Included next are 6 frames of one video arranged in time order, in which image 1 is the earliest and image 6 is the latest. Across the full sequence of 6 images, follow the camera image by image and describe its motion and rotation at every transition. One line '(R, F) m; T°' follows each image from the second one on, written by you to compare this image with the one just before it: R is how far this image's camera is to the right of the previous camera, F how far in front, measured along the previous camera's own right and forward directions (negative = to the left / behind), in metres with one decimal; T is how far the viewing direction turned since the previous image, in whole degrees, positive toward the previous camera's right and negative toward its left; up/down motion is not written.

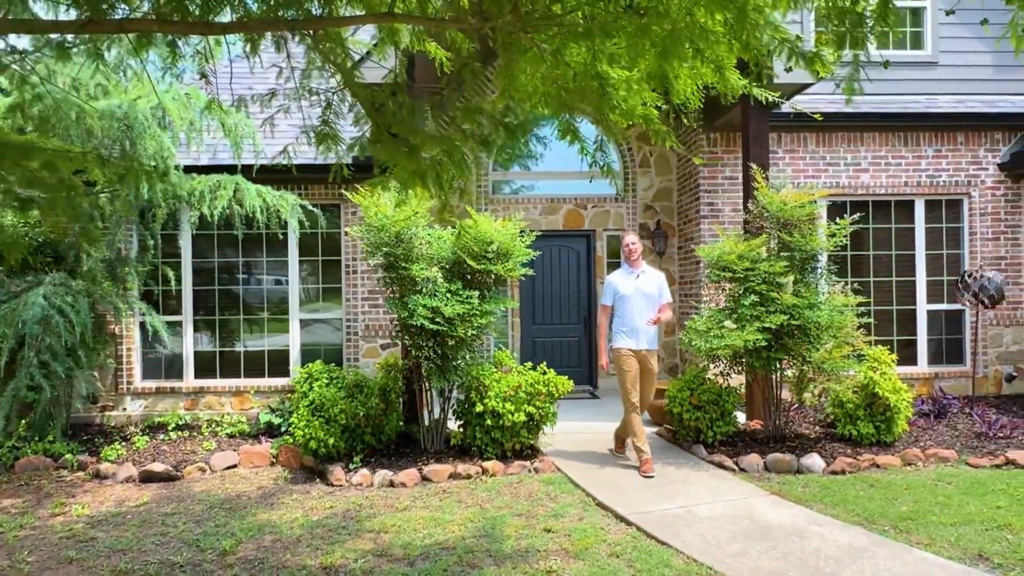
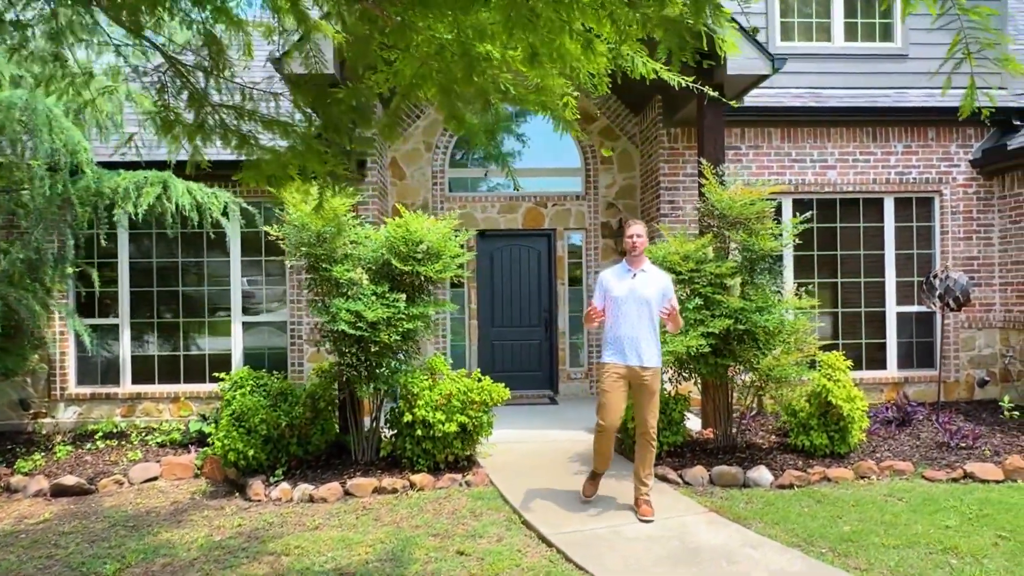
(+0.5, +0.3) m; 0°
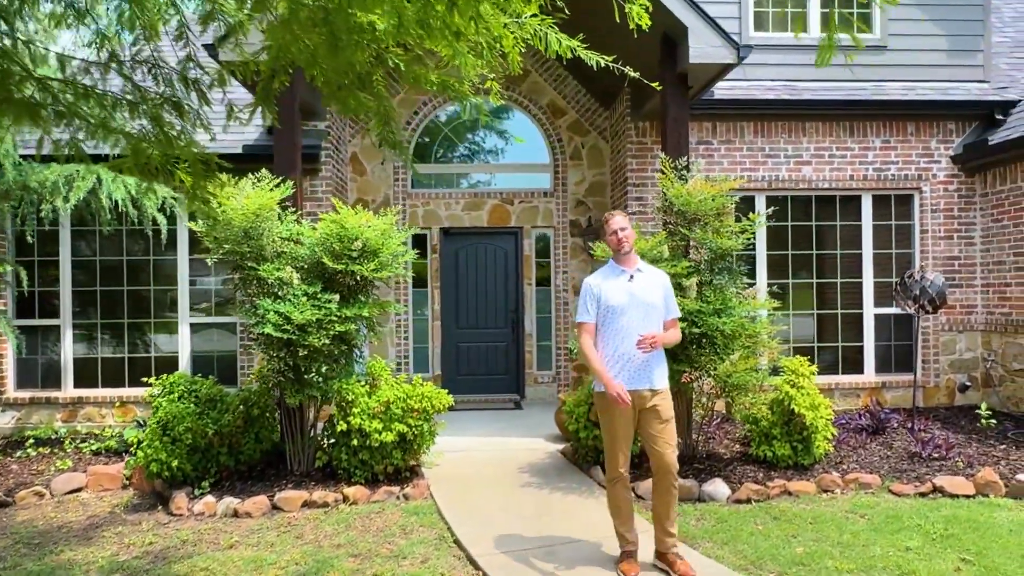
(+0.4, +0.3) m; 0°
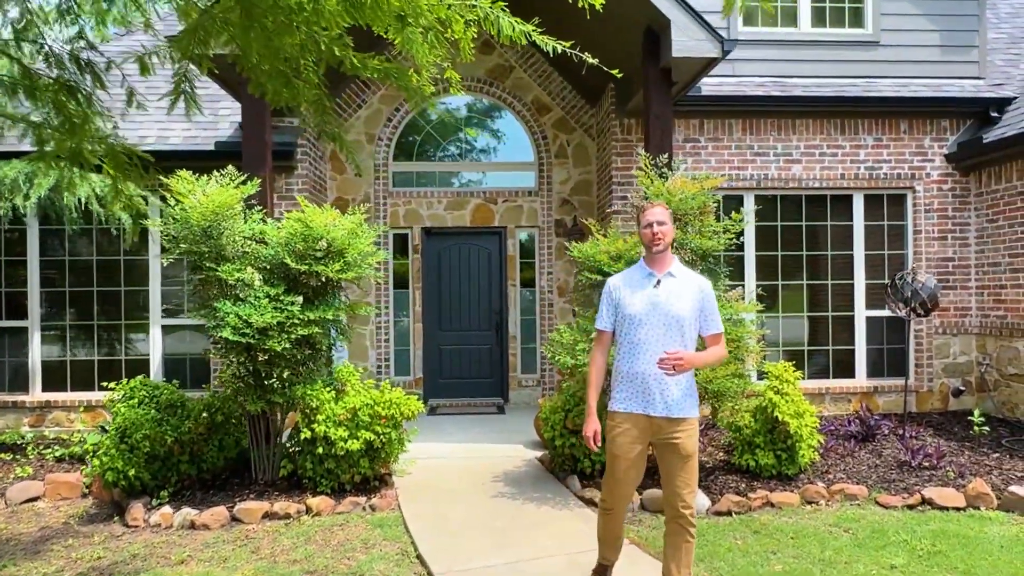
(+0.2, +0.2) m; 0°
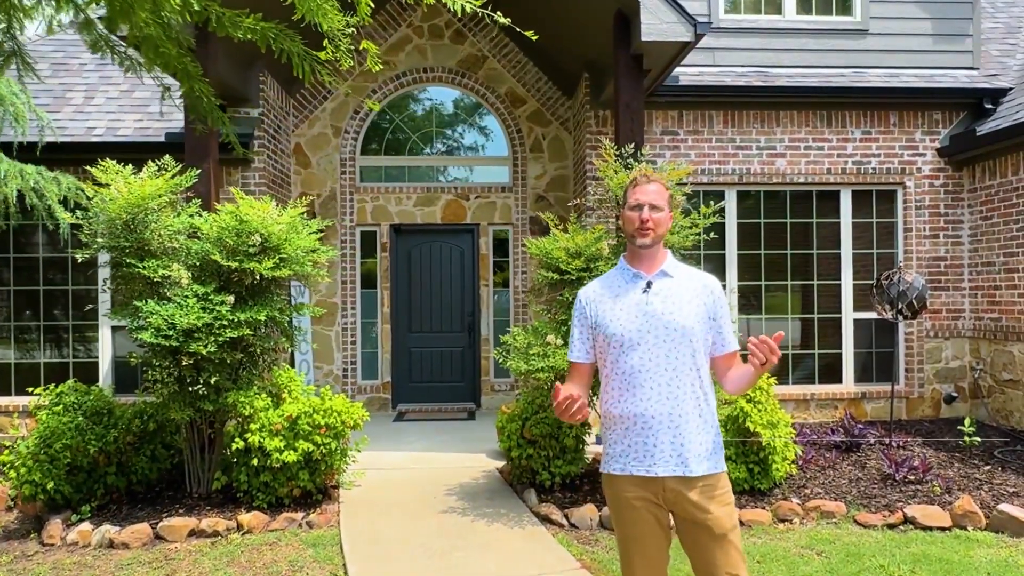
(+0.3, +0.4) m; 0°
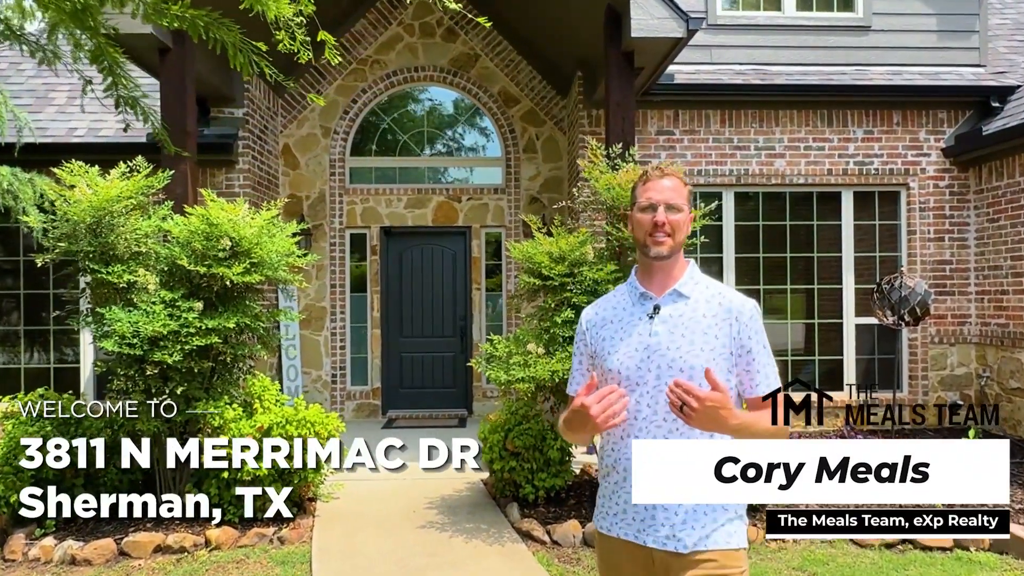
(+0.2, +0.2) m; -1°
